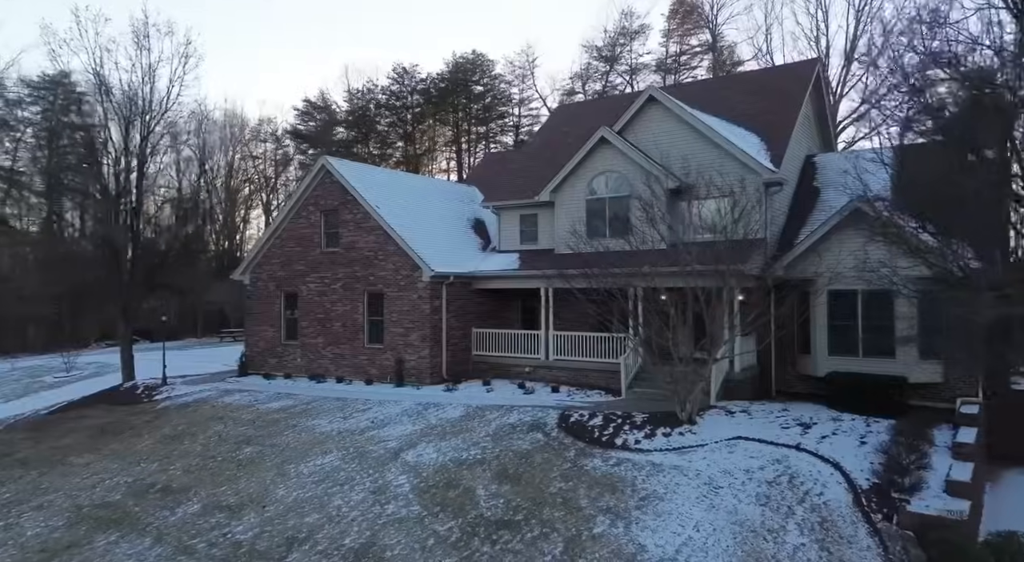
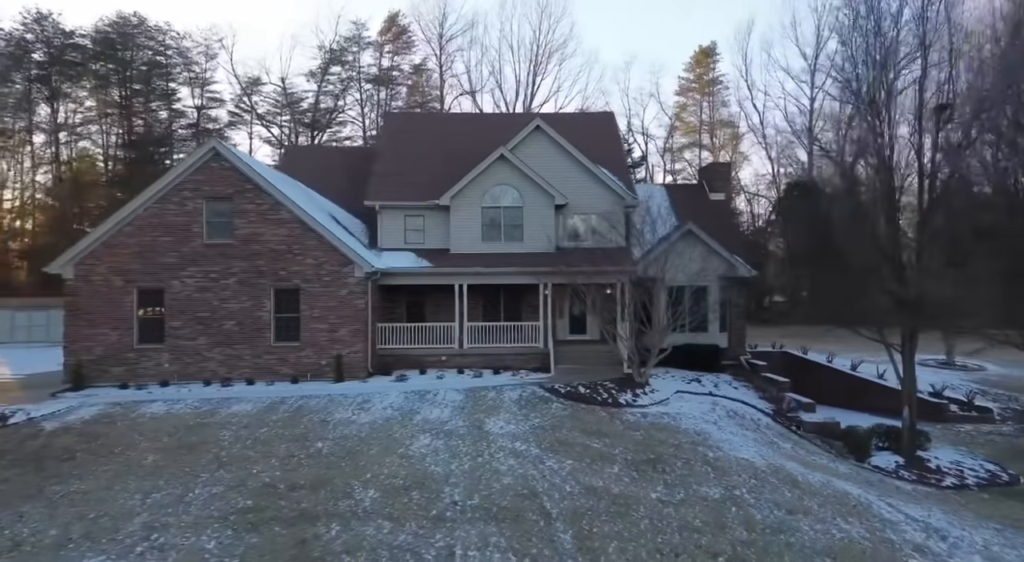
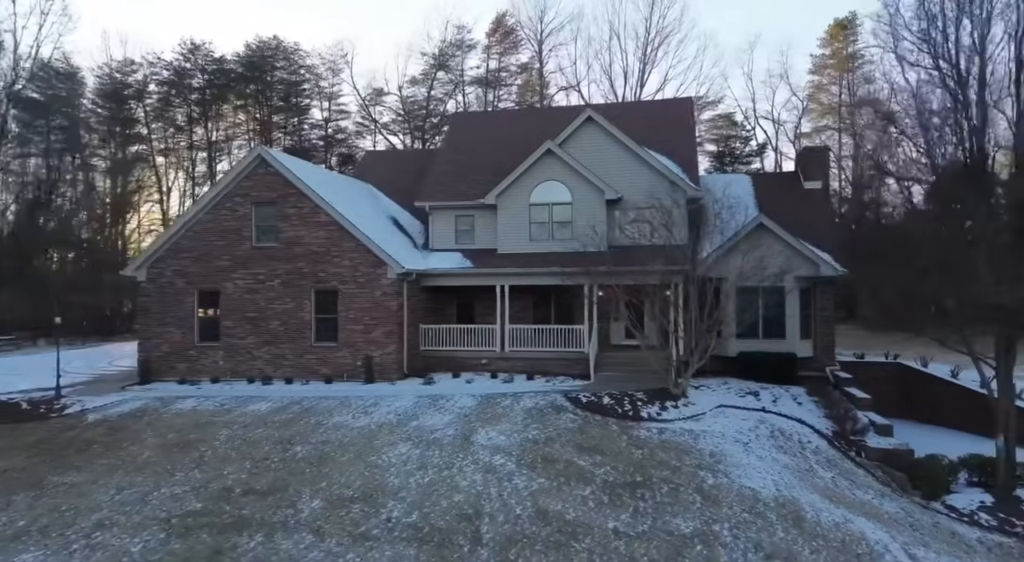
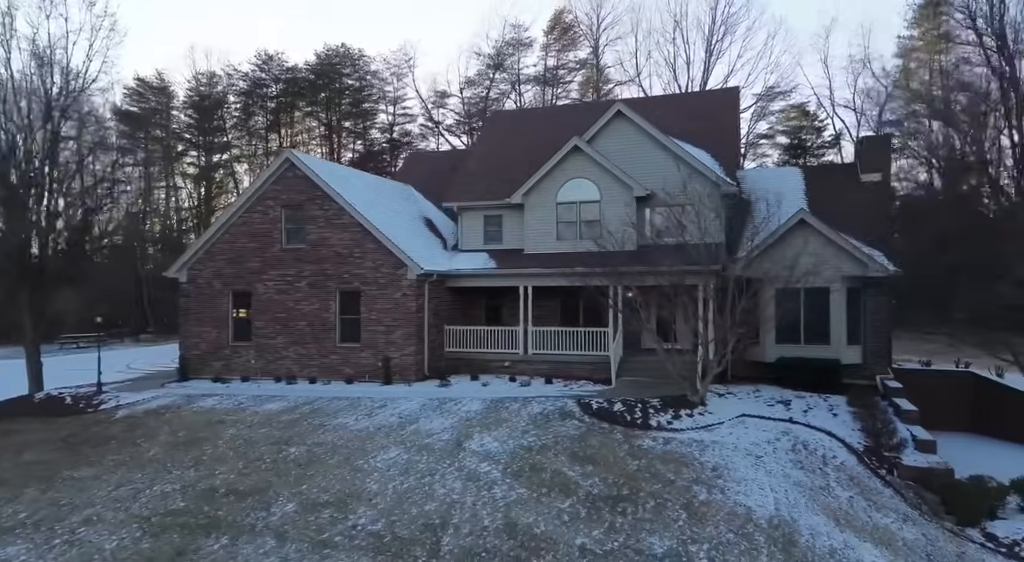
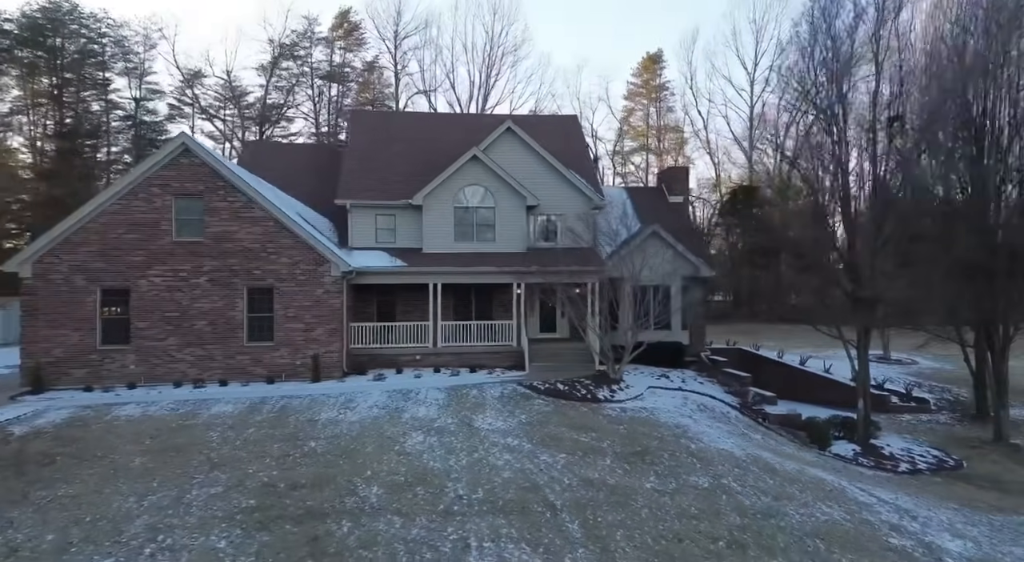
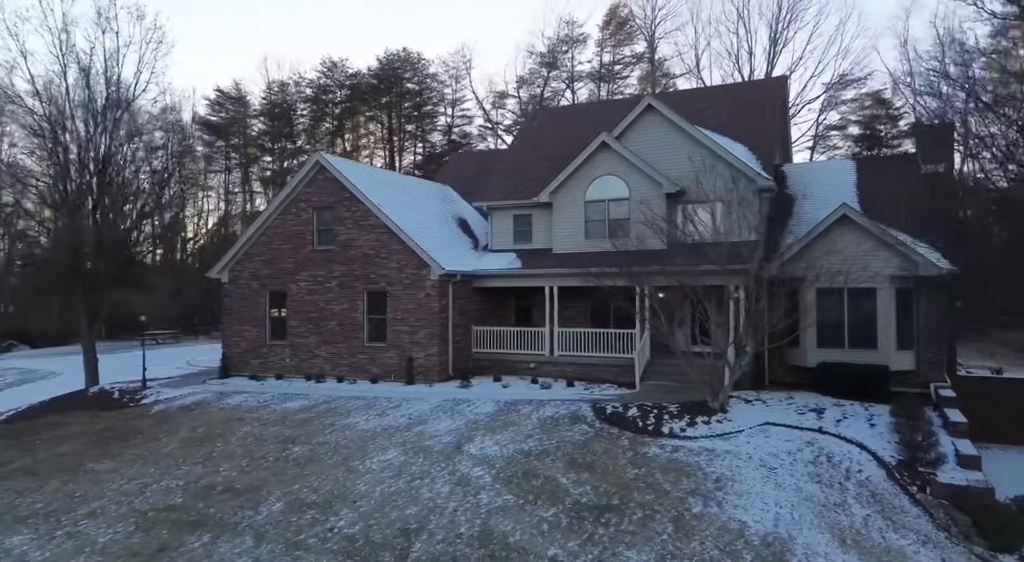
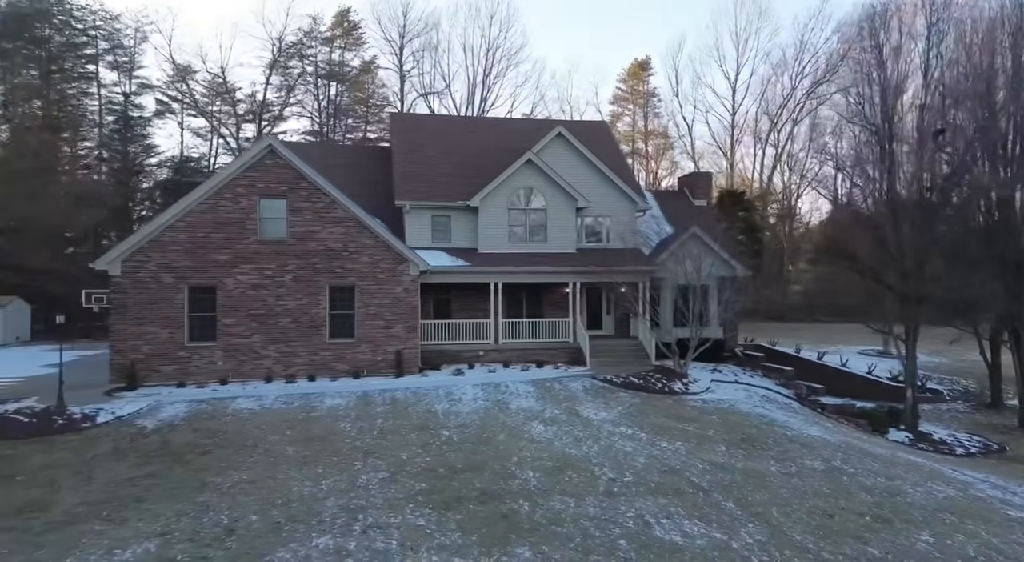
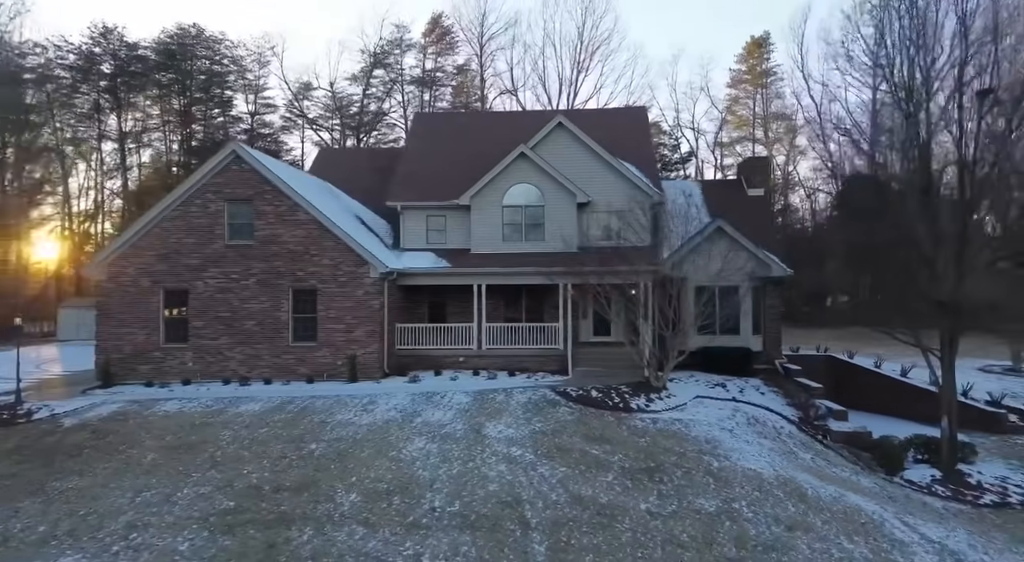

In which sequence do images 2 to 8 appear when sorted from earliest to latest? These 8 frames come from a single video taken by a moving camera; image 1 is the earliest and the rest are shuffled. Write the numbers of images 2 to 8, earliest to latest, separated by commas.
6, 4, 3, 8, 2, 5, 7
